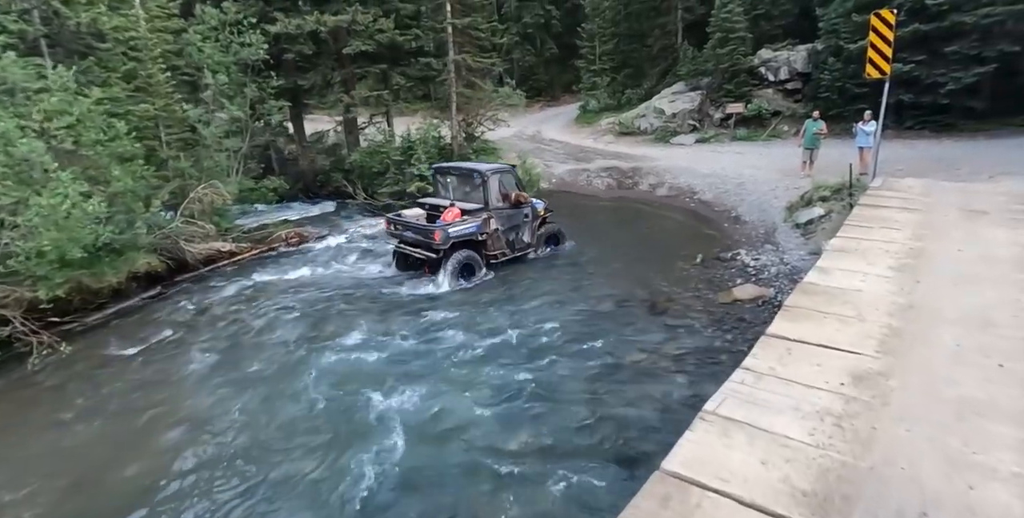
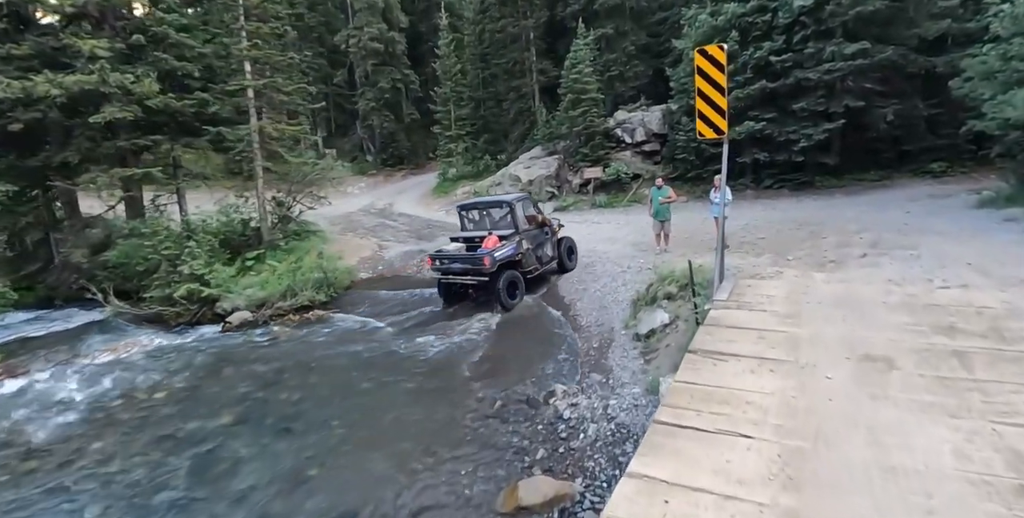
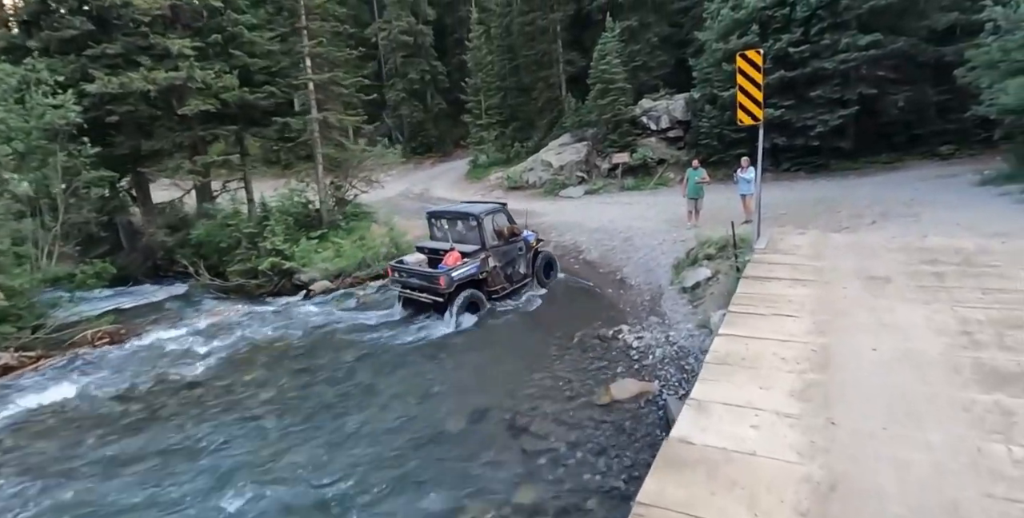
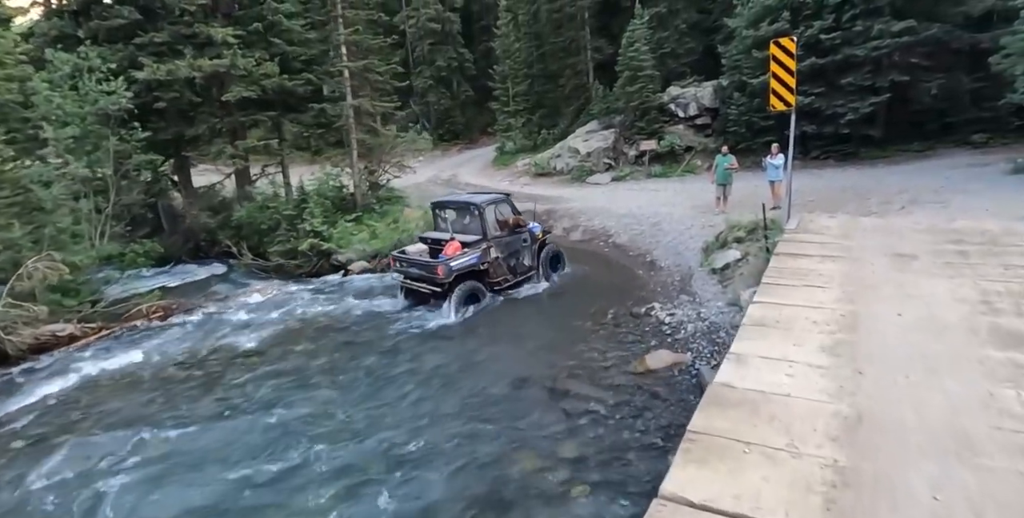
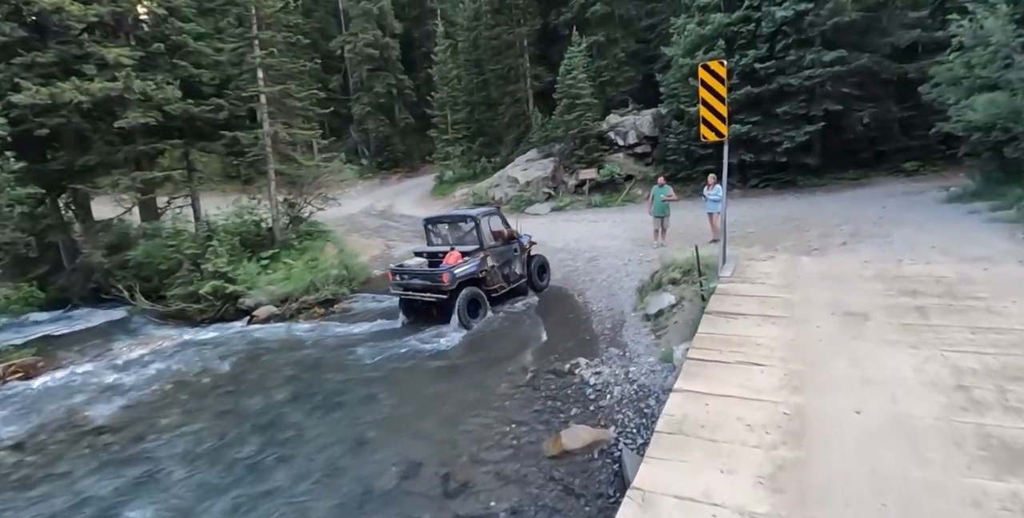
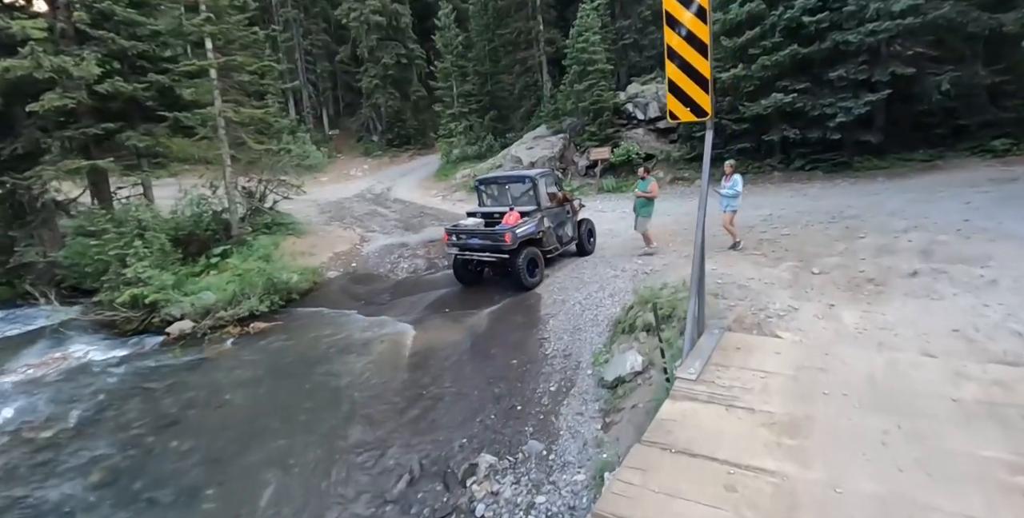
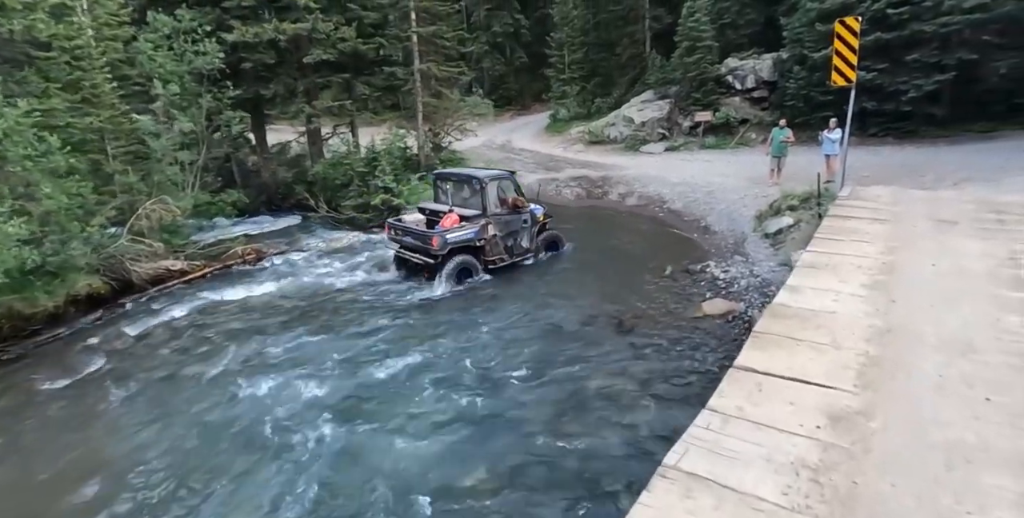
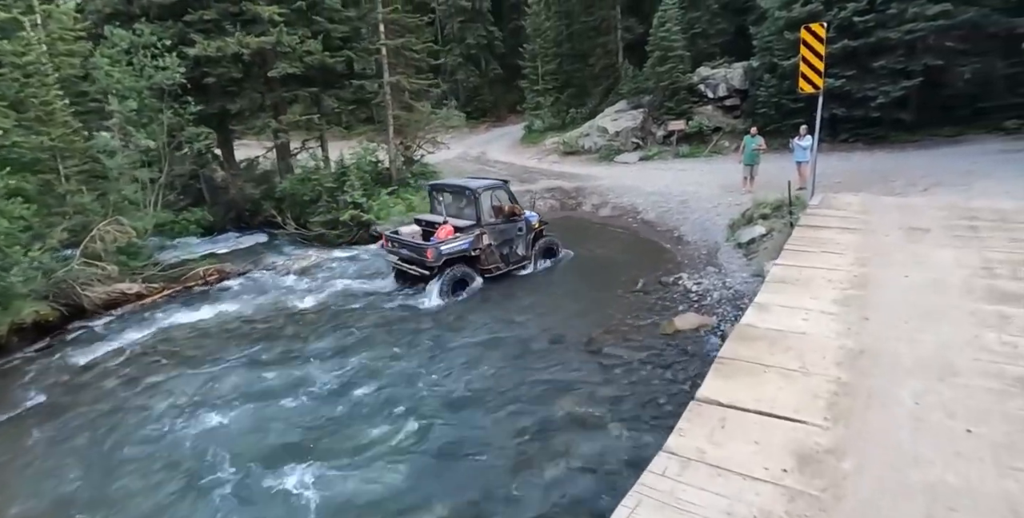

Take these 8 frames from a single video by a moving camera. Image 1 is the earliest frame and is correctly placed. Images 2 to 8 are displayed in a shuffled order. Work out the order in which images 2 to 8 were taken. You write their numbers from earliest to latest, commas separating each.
7, 8, 4, 3, 5, 2, 6
